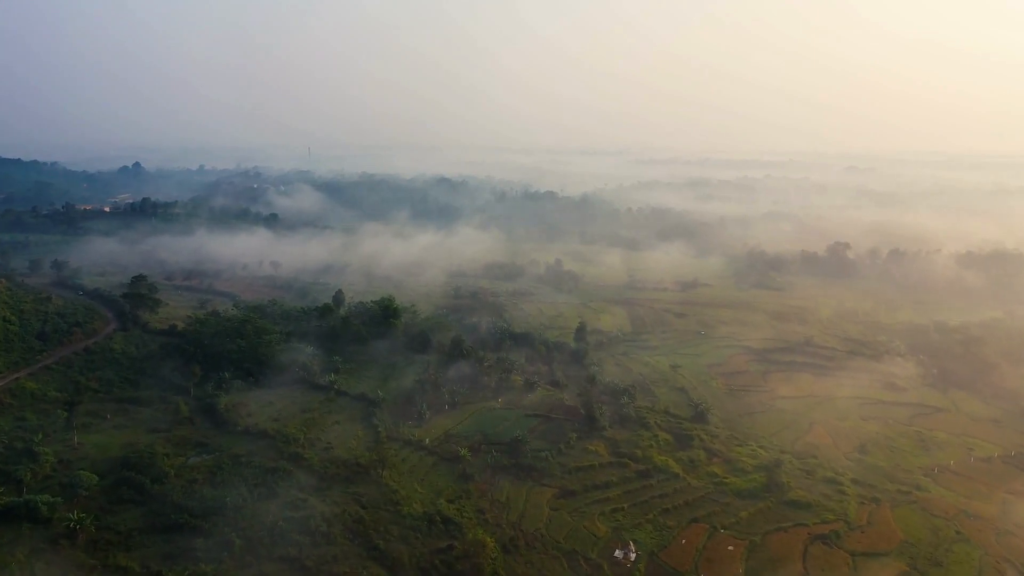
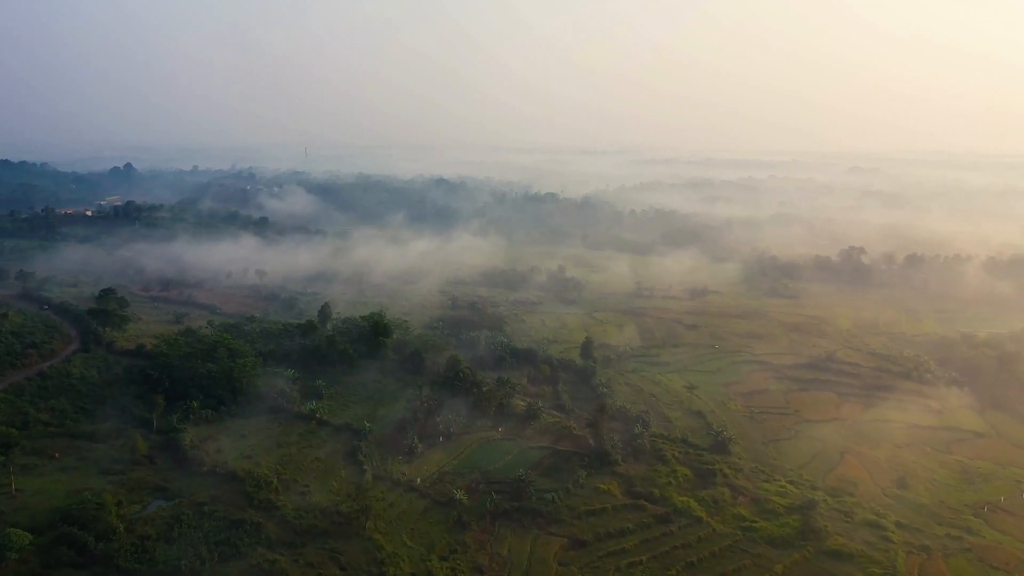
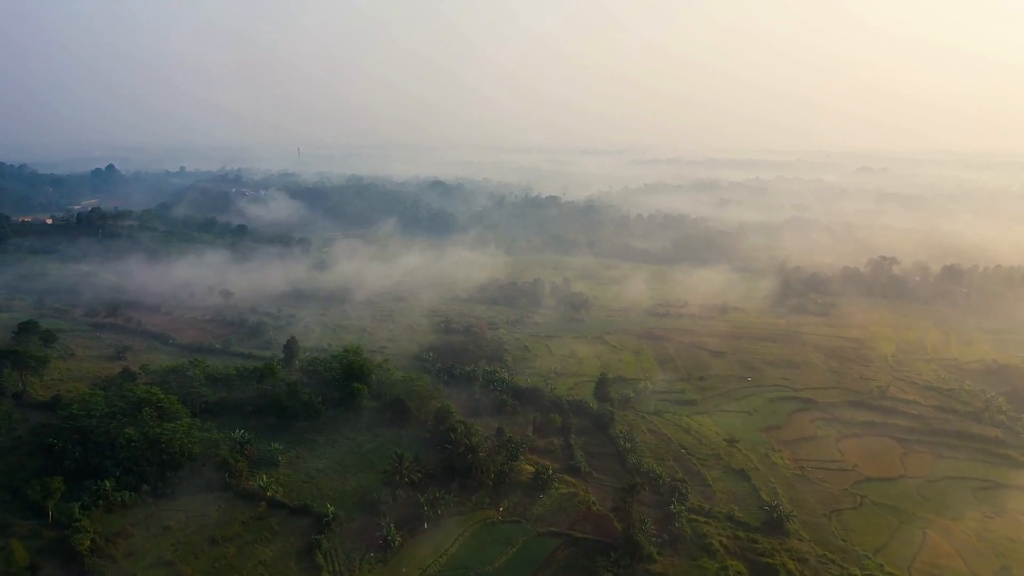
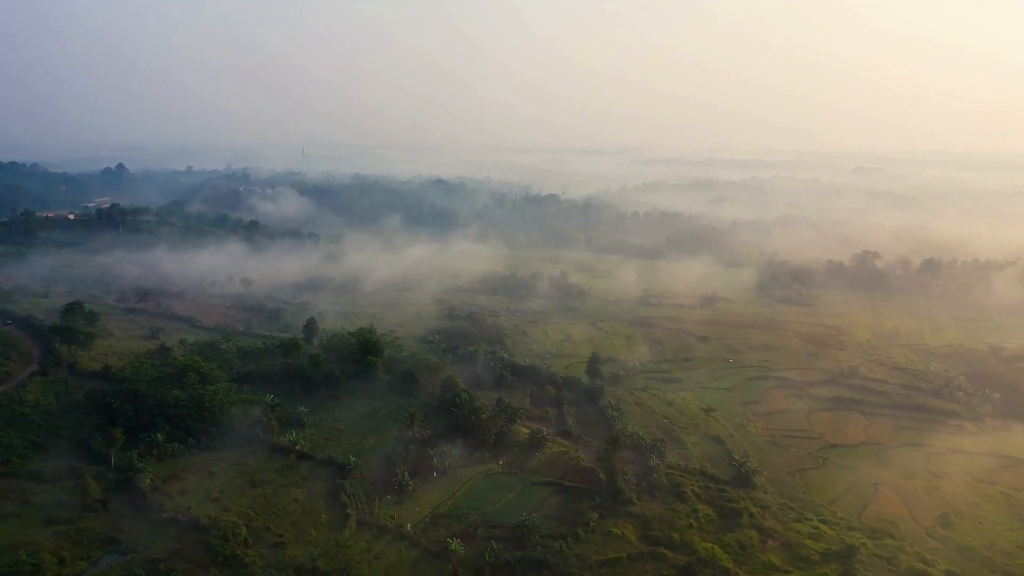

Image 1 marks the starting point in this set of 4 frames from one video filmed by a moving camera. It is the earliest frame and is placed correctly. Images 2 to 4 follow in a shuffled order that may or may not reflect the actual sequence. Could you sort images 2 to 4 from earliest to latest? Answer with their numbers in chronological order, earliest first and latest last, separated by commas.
2, 4, 3
